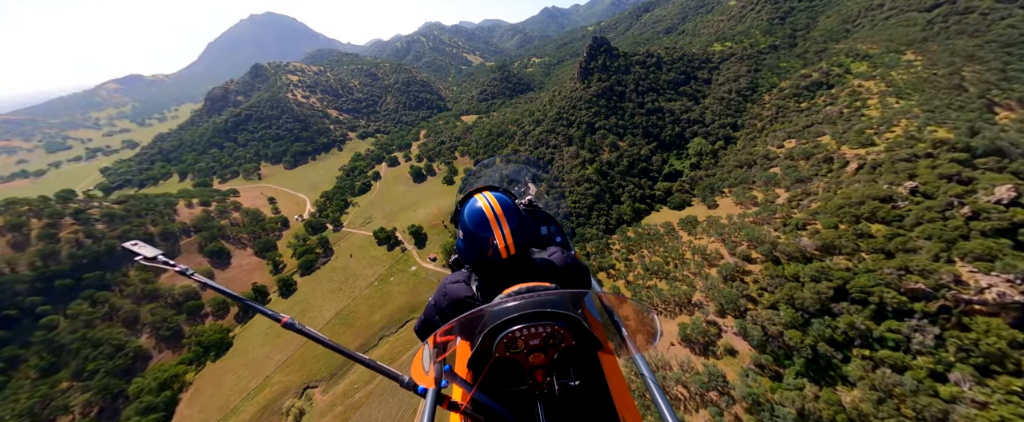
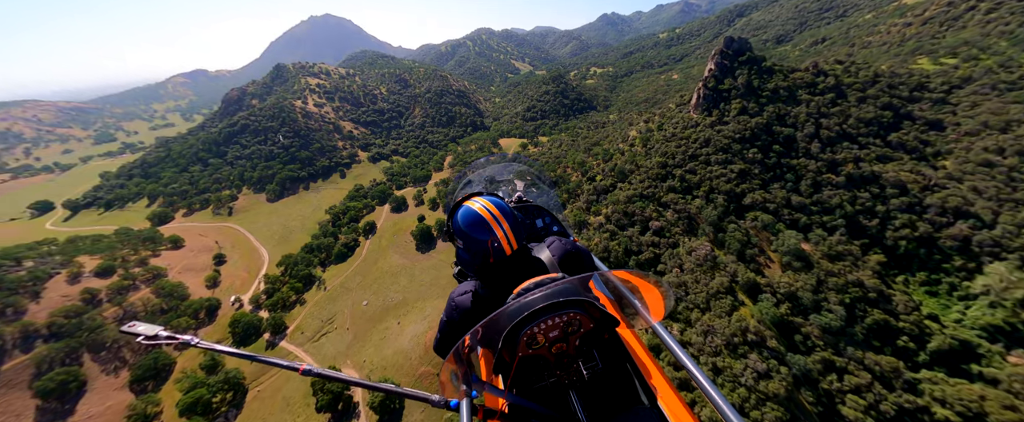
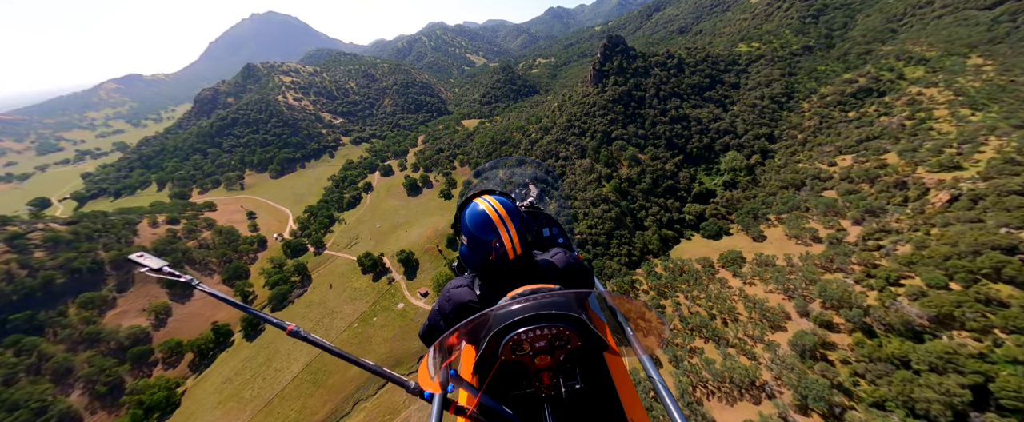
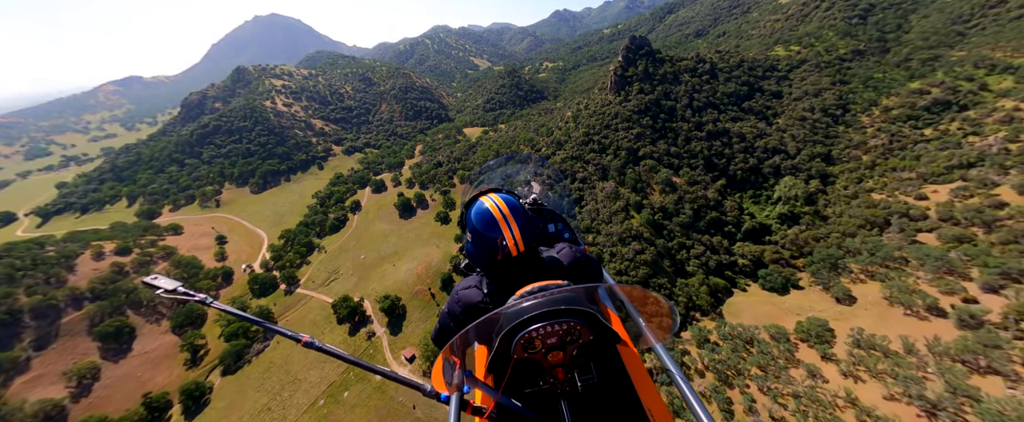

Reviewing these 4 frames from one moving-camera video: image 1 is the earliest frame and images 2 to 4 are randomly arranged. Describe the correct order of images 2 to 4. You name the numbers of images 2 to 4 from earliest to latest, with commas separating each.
3, 4, 2
